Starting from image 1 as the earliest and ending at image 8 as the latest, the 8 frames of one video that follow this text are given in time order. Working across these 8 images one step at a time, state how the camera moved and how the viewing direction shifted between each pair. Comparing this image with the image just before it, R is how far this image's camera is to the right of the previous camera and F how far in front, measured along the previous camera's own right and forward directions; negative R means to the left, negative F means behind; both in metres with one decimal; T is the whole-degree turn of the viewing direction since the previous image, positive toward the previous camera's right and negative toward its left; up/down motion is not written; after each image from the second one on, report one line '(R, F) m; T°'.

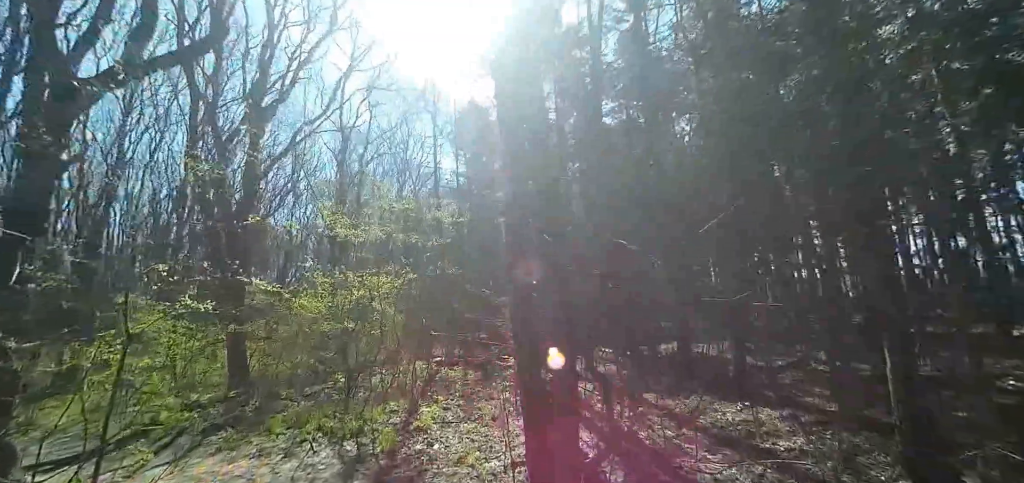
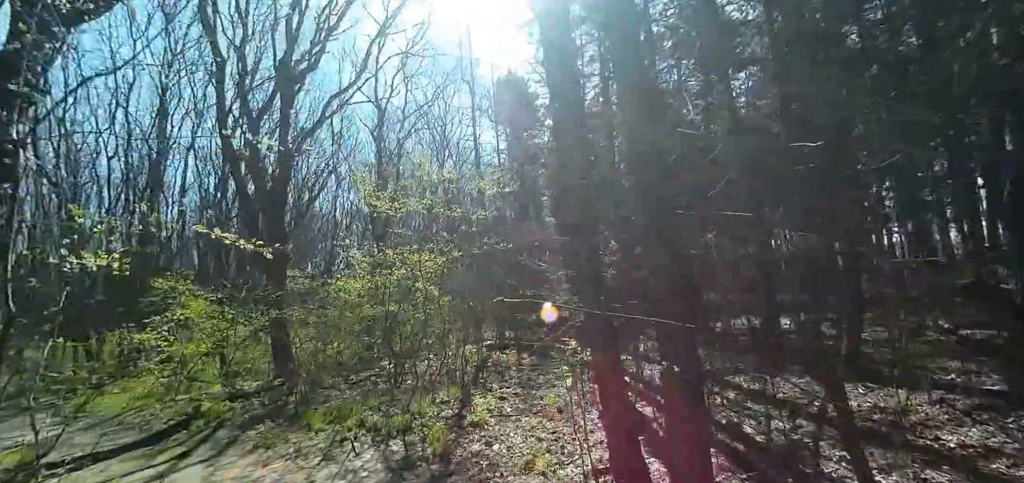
(-0.3, +1.1) m; -5°
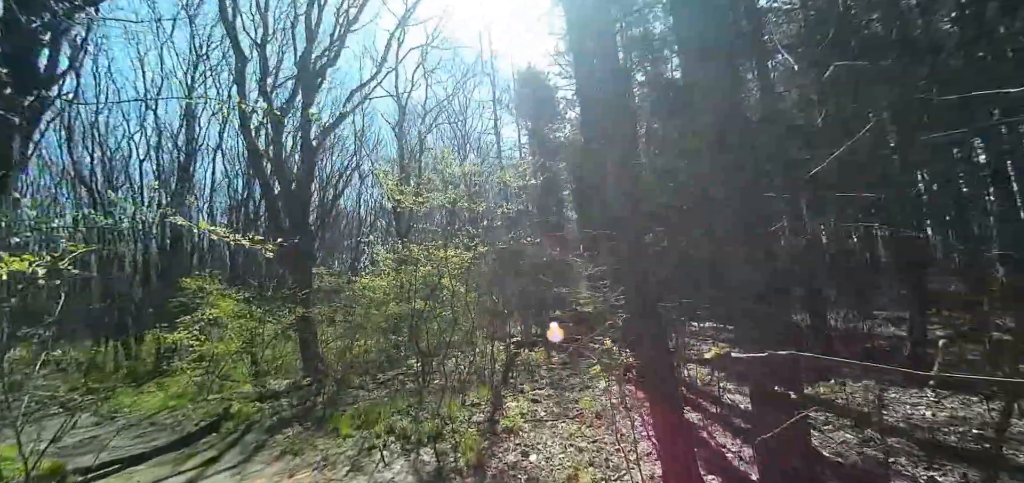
(-0.1, +0.4) m; -3°
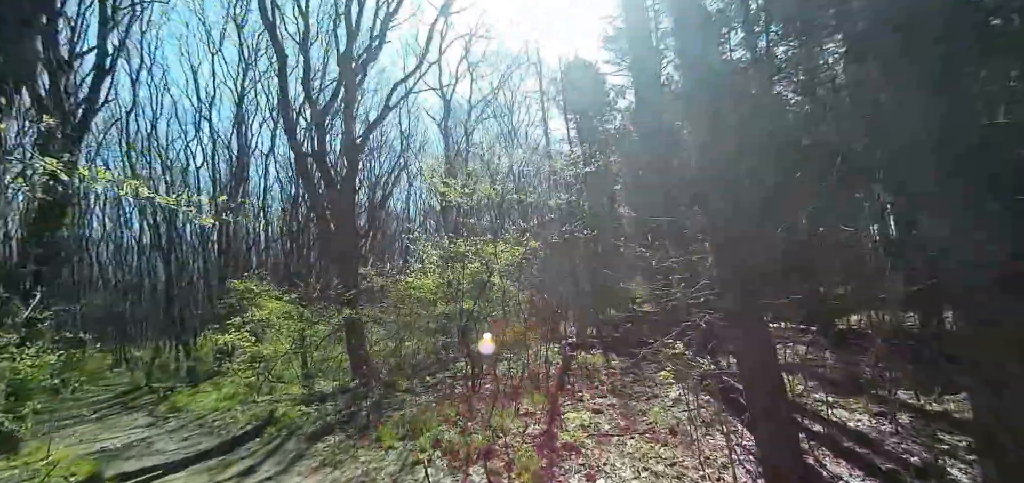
(-0.1, +0.7) m; -6°
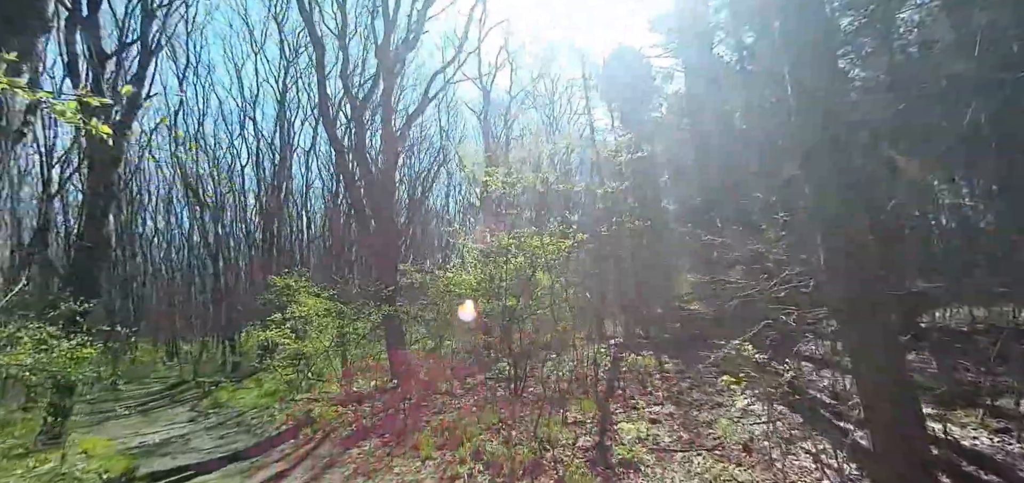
(-0.1, +0.5) m; -5°
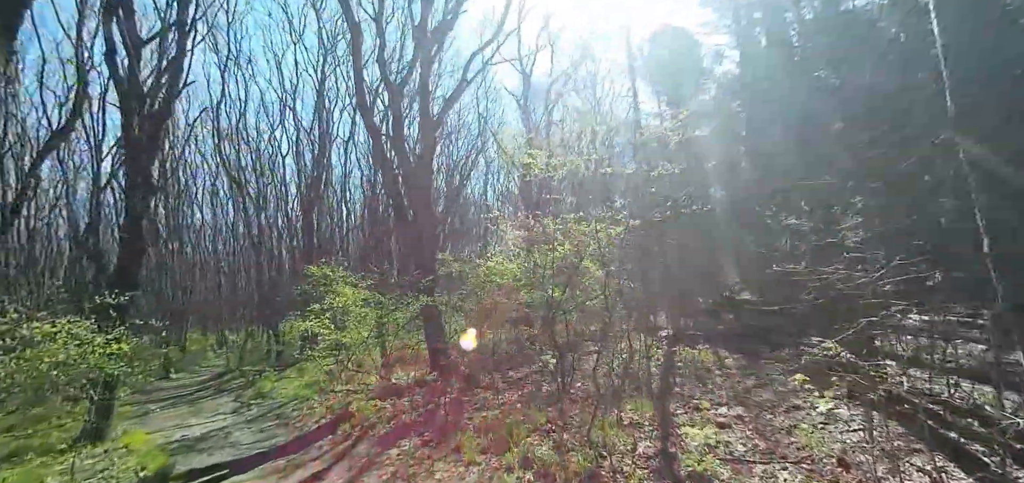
(-0.1, +0.5) m; -5°
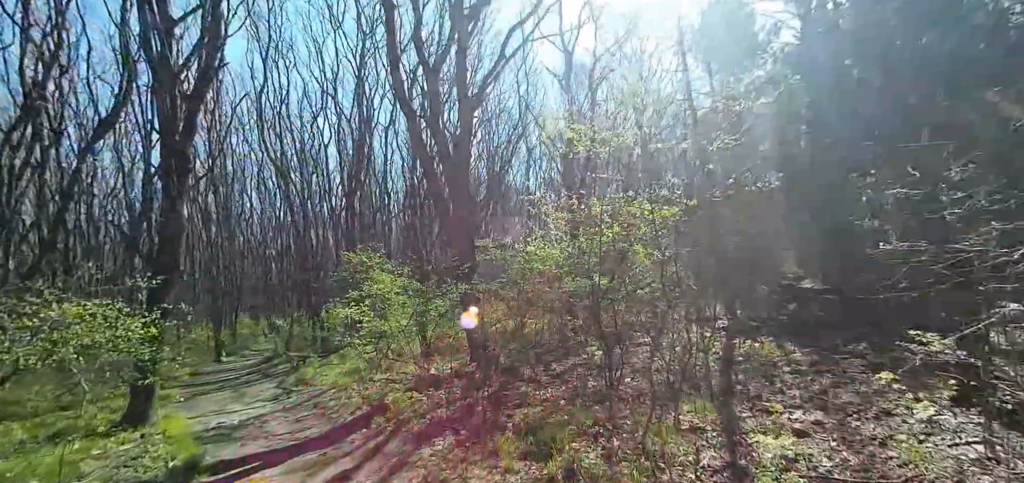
(0.0, +0.5) m; -5°
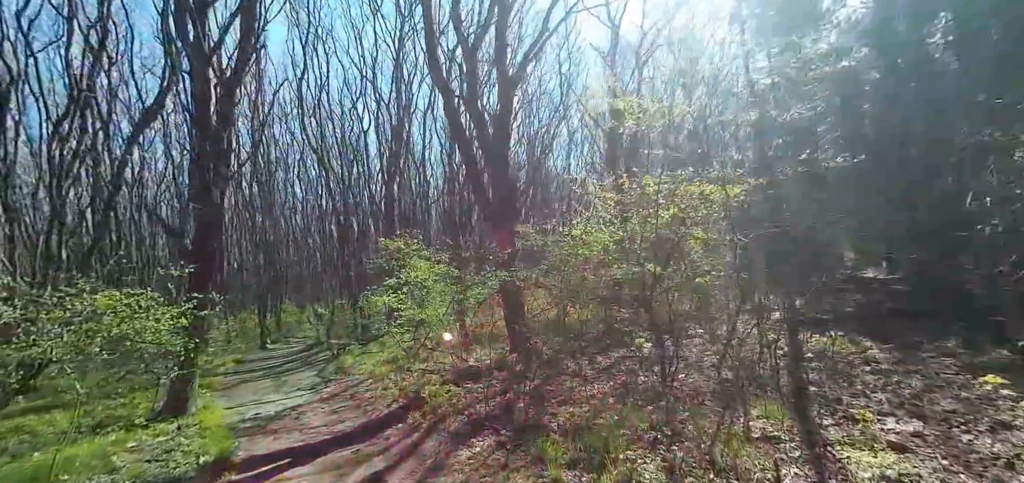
(0.0, +0.5) m; -5°
